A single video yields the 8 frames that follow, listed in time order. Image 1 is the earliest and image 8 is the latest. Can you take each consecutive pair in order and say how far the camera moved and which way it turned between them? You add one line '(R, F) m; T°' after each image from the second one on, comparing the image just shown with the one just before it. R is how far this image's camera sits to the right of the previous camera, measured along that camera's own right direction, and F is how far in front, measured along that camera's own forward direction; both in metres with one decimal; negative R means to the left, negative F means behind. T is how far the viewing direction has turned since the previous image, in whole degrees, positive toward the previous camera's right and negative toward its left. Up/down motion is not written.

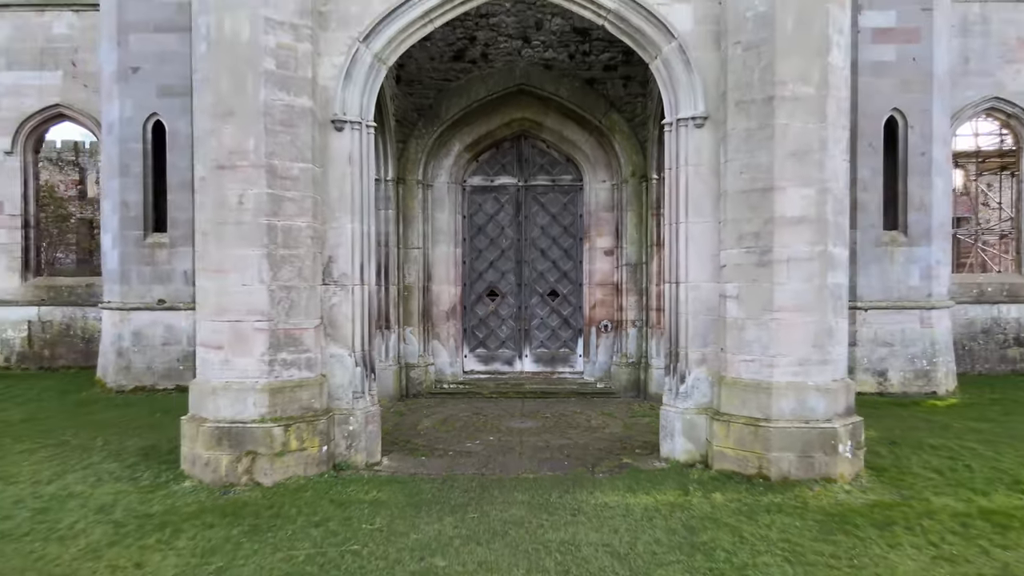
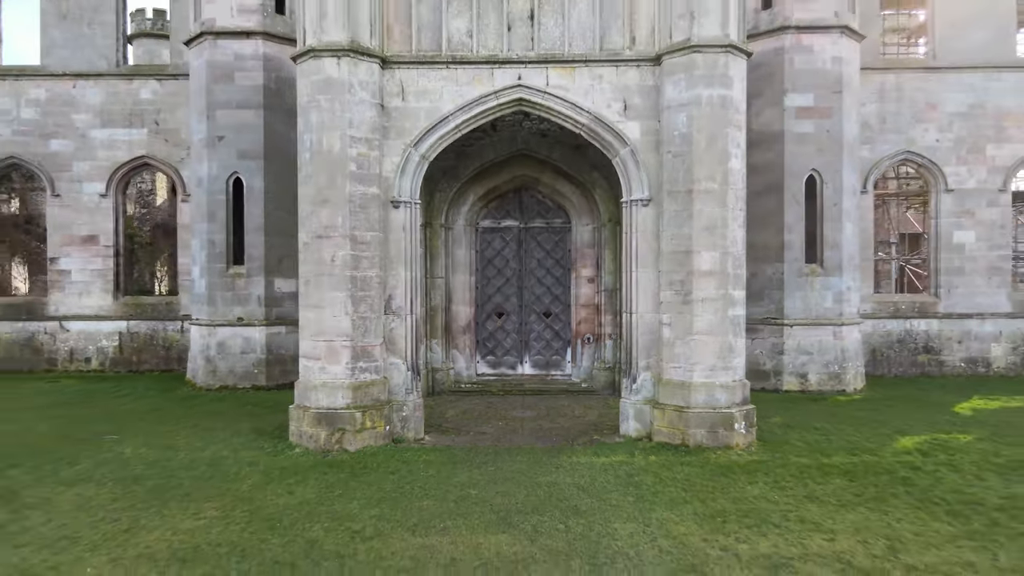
(0.0, -2.1) m; 0°
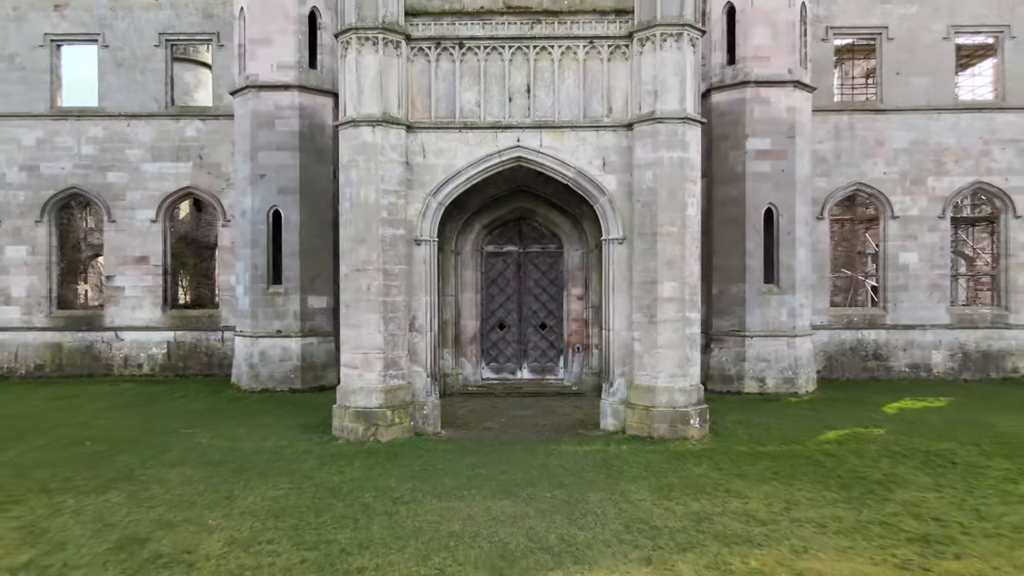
(0.0, -1.6) m; 0°
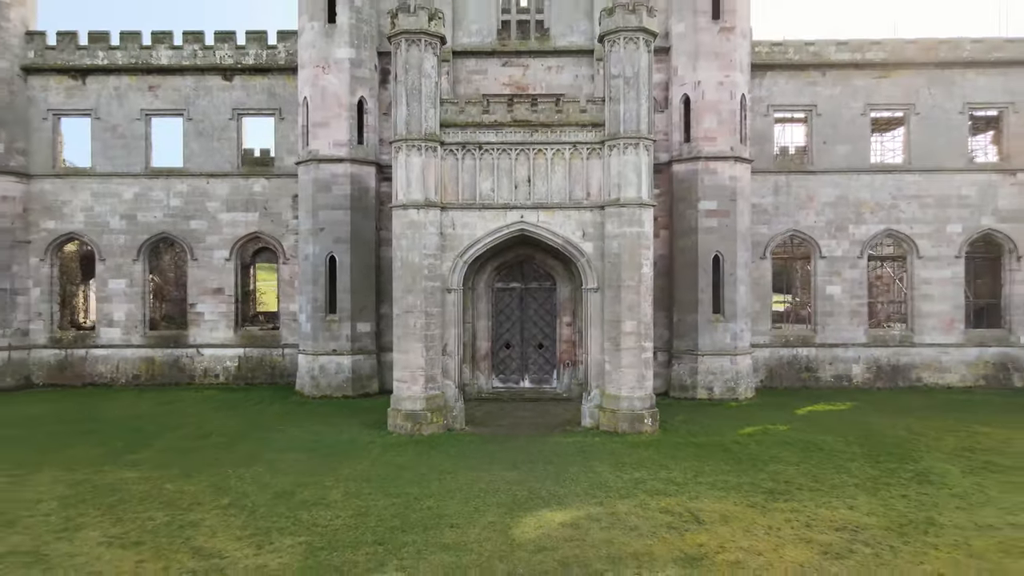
(-0.1, -3.2) m; 0°
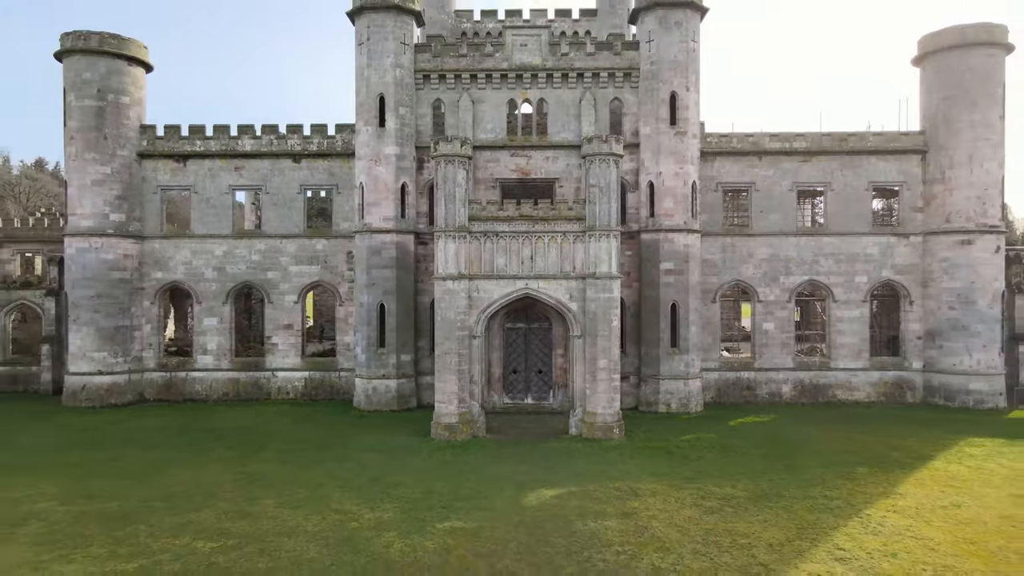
(-0.2, -4.7) m; 0°
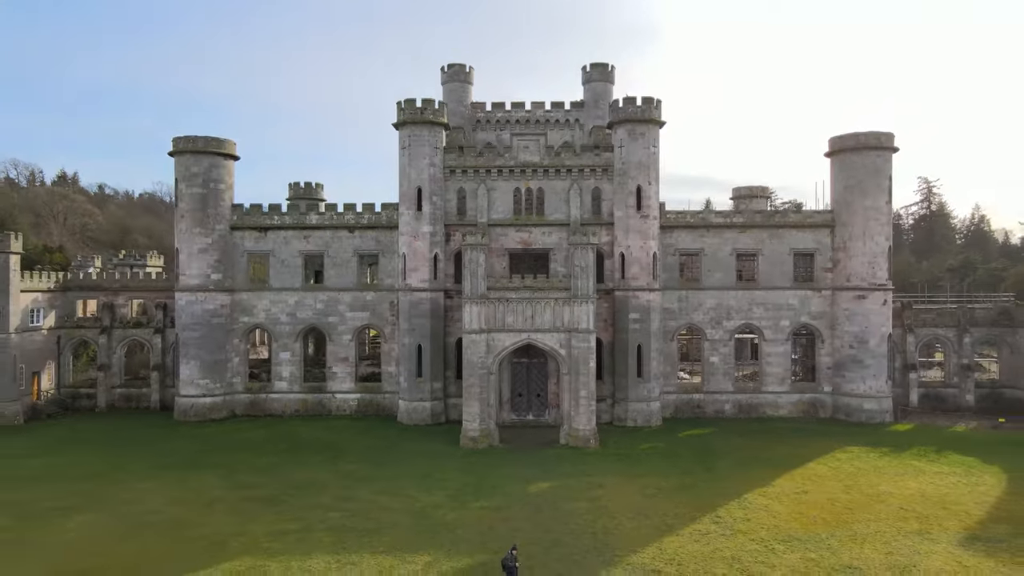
(-0.2, -6.3) m; 0°
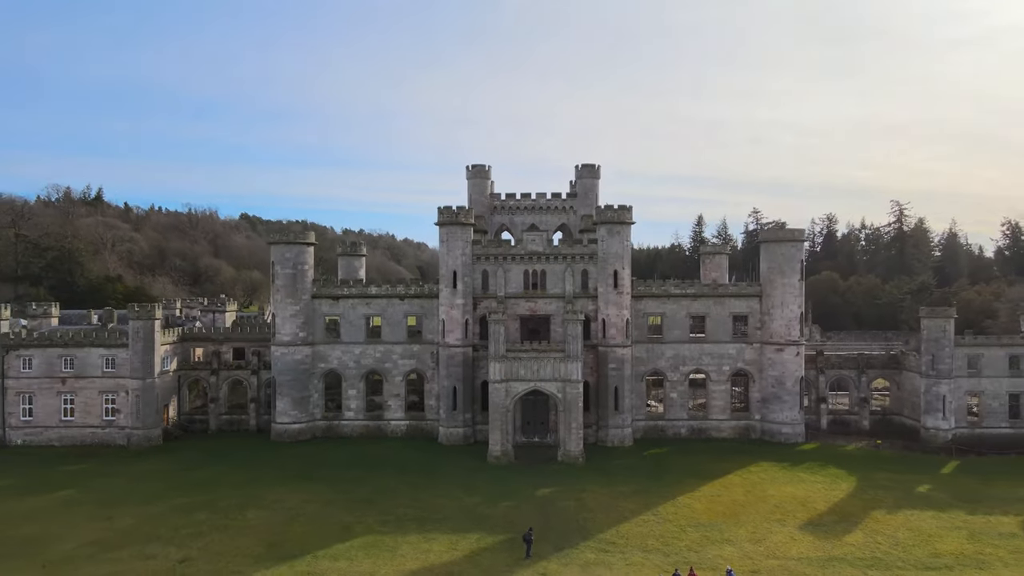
(-0.6, -9.3) m; 0°
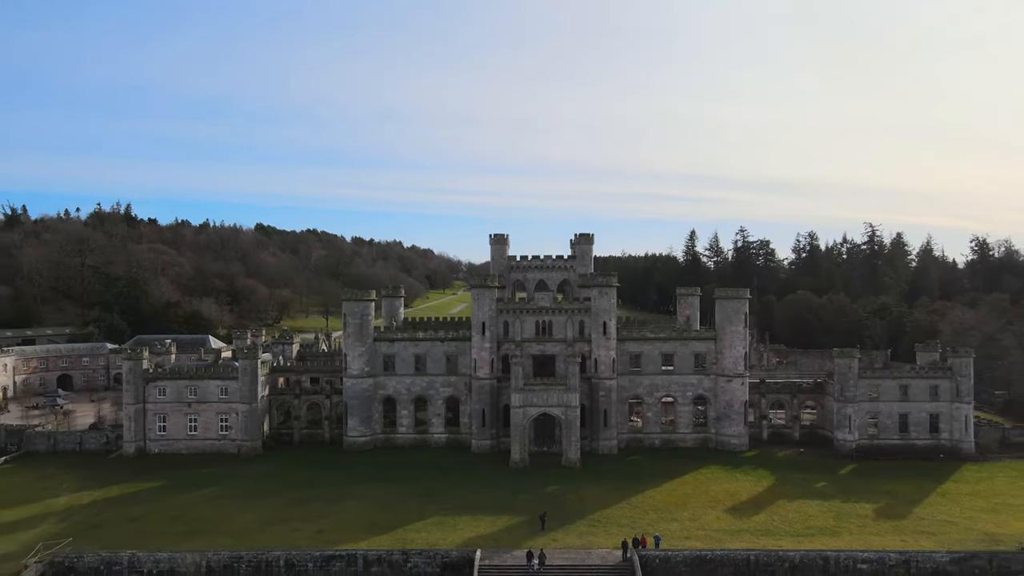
(-1.1, -11.4) m; 0°
